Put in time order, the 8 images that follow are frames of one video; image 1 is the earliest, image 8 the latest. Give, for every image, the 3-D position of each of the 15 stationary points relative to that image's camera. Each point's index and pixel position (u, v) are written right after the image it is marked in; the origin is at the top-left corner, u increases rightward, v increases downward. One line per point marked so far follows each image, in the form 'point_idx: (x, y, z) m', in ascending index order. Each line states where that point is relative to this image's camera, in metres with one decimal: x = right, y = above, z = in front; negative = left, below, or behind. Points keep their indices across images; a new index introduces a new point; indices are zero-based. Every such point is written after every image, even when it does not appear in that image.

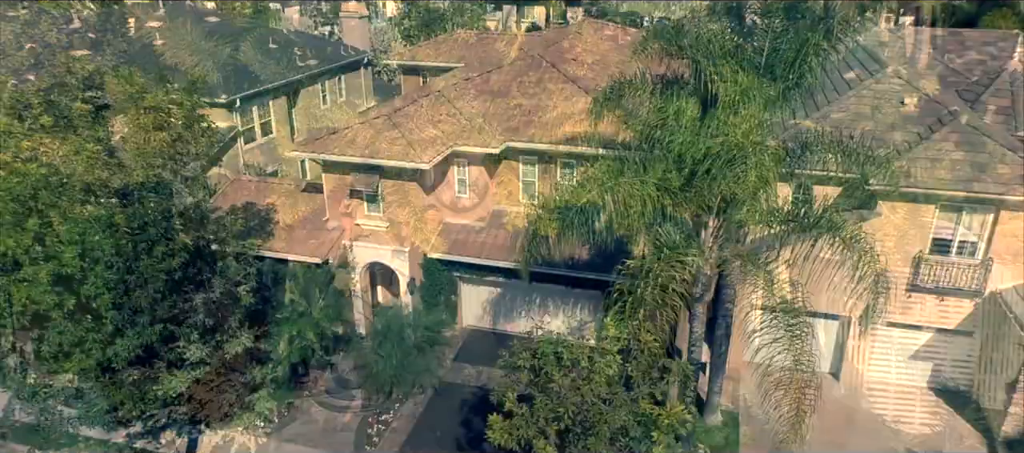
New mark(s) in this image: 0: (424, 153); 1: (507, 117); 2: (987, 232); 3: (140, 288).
0: (-2.2, +1.8, +15.9) m
1: (-0.1, +2.7, +17.5) m
2: (+10.5, -0.2, +14.3) m
3: (-6.2, -1.0, +10.7) m
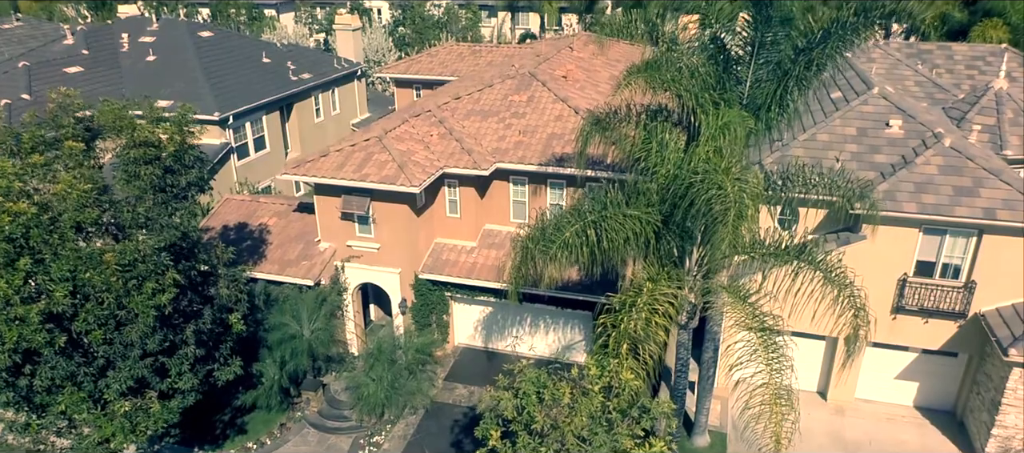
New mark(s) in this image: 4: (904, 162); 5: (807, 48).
0: (-2.5, +1.2, +16.1) m
1: (-0.3, +2.2, +17.6) m
2: (+10.3, -0.7, +14.5) m
3: (-6.4, -1.6, +10.9) m
4: (+9.1, +1.5, +15.1) m
5: (+5.3, +3.2, +11.7) m
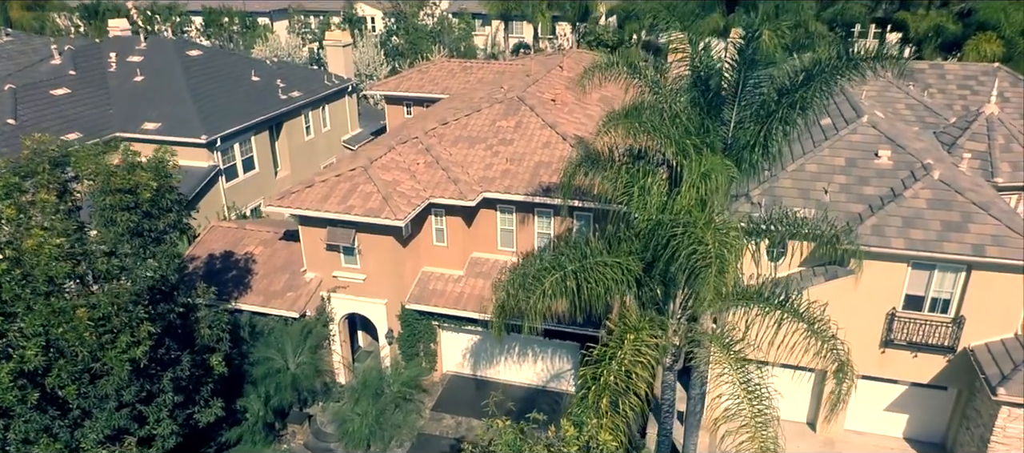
0: (-2.8, +0.4, +15.9) m
1: (-0.7, +1.4, +17.5) m
2: (+9.9, -1.4, +14.4) m
3: (-6.7, -2.5, +10.7) m
4: (+8.8, +0.7, +15.0) m
5: (+5.0, +2.4, +11.5) m
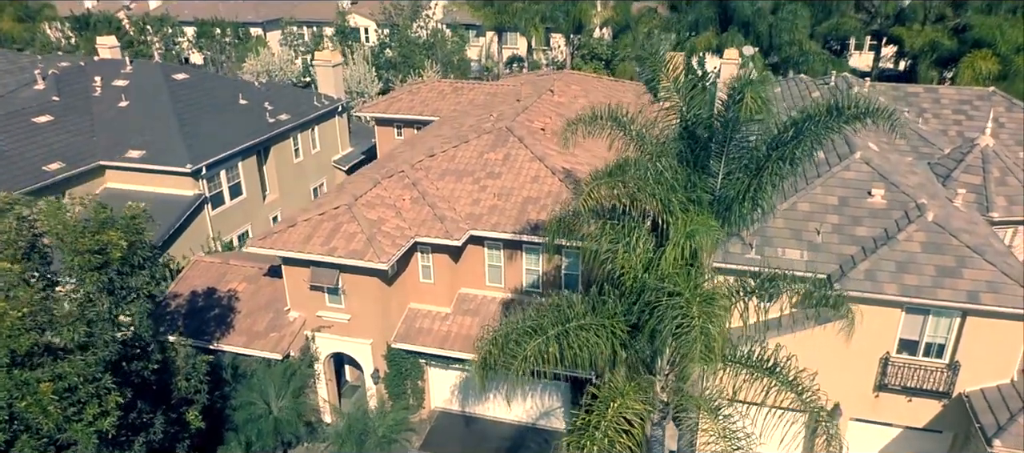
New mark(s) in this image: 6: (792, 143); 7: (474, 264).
0: (-3.1, -0.6, +15.6) m
1: (-1.0, +0.4, +17.2) m
2: (+9.6, -2.4, +14.1) m
3: (-7.0, -3.5, +10.4) m
4: (+8.4, -0.2, +14.7) m
5: (+4.6, +1.4, +11.2) m
6: (+4.8, +1.4, +11.1) m
7: (-1.0, -1.0, +17.7) m
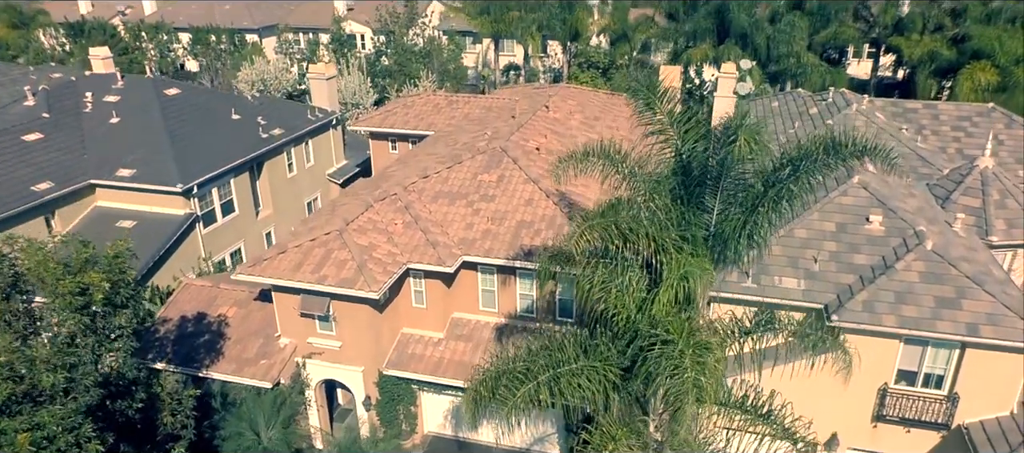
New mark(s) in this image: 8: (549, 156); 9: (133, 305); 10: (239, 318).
0: (-3.3, -1.2, +15.4) m
1: (-1.2, -0.2, +17.0) m
2: (+9.4, -3.0, +13.9) m
3: (-7.2, -4.1, +10.2) m
4: (+8.3, -0.9, +14.4) m
5: (+4.5, +0.8, +11.0) m
6: (+4.6, +0.8, +10.9) m
7: (-1.2, -1.7, +17.5) m
8: (+1.1, +2.2, +20.0) m
9: (-6.9, -1.4, +11.8) m
10: (-7.5, -2.5, +17.7) m
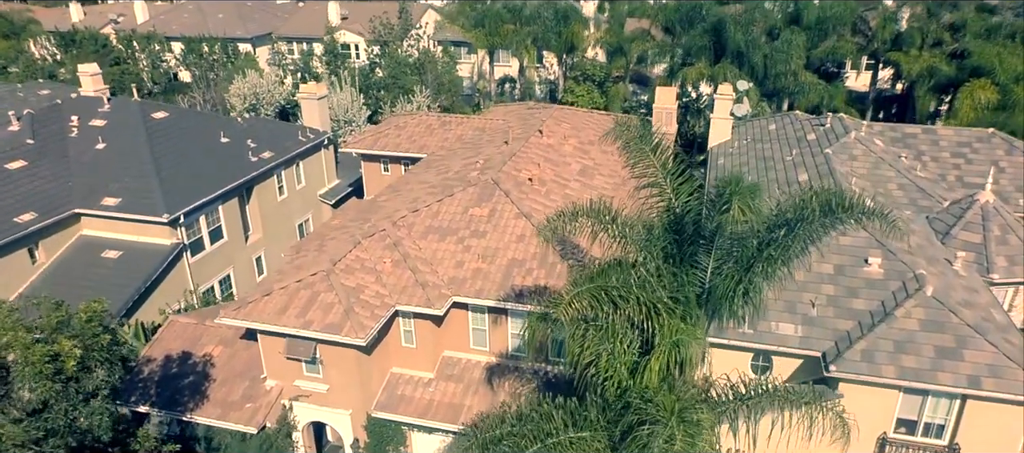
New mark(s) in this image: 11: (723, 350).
0: (-3.5, -2.2, +15.0) m
1: (-1.4, -1.2, +16.6) m
2: (+9.2, -4.0, +13.5) m
3: (-7.4, -5.2, +9.8) m
4: (+8.1, -1.8, +14.1) m
5: (+4.3, -0.2, +10.7) m
6: (+4.4, -0.2, +10.5) m
7: (-1.4, -2.7, +17.1) m
8: (+0.9, +1.2, +19.6) m
9: (-7.1, -2.4, +11.4) m
10: (-7.7, -3.5, +17.3) m
11: (+4.8, -2.8, +14.8) m
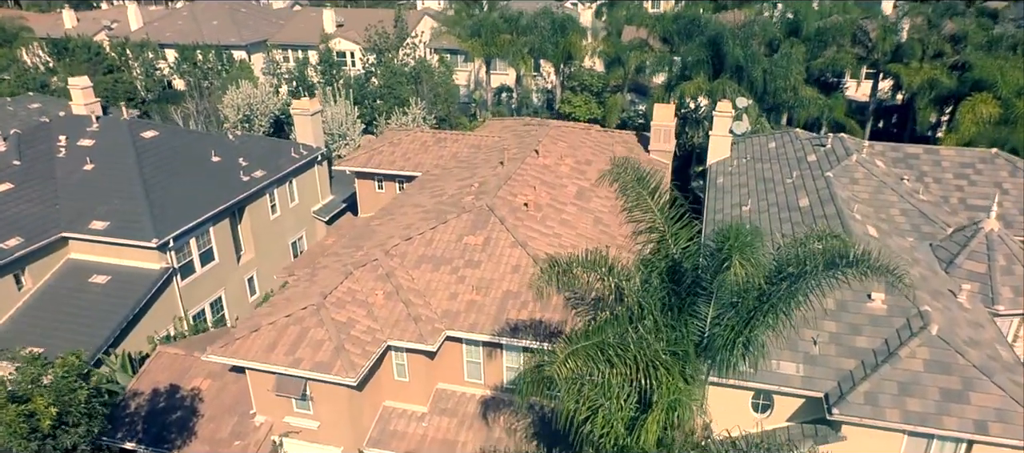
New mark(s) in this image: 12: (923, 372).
0: (-3.6, -3.0, +14.6) m
1: (-1.5, -2.0, +16.2) m
2: (+9.1, -4.8, +13.2) m
3: (-7.5, -6.0, +9.4) m
4: (+7.9, -2.6, +13.7) m
5: (+4.1, -1.0, +10.3) m
6: (+4.3, -1.0, +10.1) m
7: (-1.5, -3.4, +16.8) m
8: (+0.8, +0.4, +19.2) m
9: (-7.2, -3.3, +11.0) m
10: (-7.8, -4.3, +16.9) m
11: (+4.7, -3.6, +14.5) m
12: (+8.4, -3.0, +13.2) m
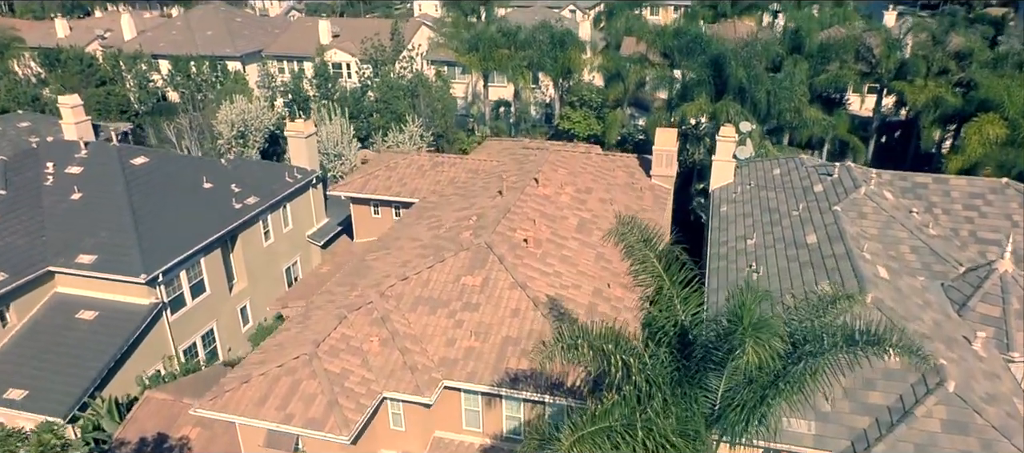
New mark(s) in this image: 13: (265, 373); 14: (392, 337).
0: (-3.6, -4.1, +14.0) m
1: (-1.6, -3.1, +15.6) m
2: (+9.1, -5.8, +12.7) m
3: (-7.5, -7.1, +8.8) m
4: (+7.9, -3.7, +13.2) m
5: (+4.1, -2.1, +9.7) m
6: (+4.3, -2.1, +9.6) m
7: (-1.6, -4.5, +16.2) m
8: (+0.7, -0.7, +18.7) m
9: (-7.2, -4.4, +10.5) m
10: (-7.8, -5.4, +16.4) m
11: (+4.7, -4.7, +13.9) m
12: (+8.4, -4.0, +12.7) m
13: (-5.7, -3.4, +14.9) m
14: (-2.9, -2.7, +15.9) m
